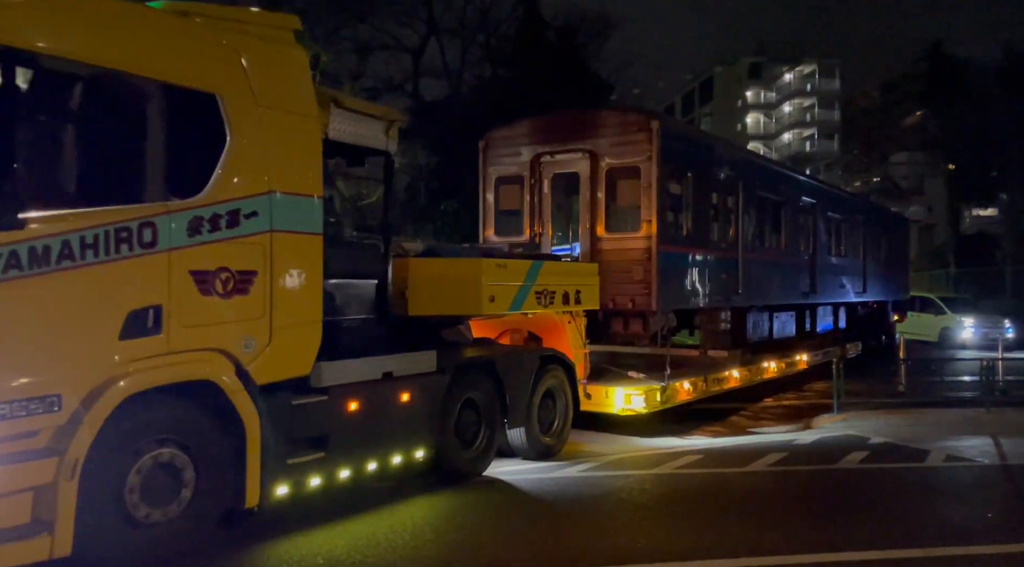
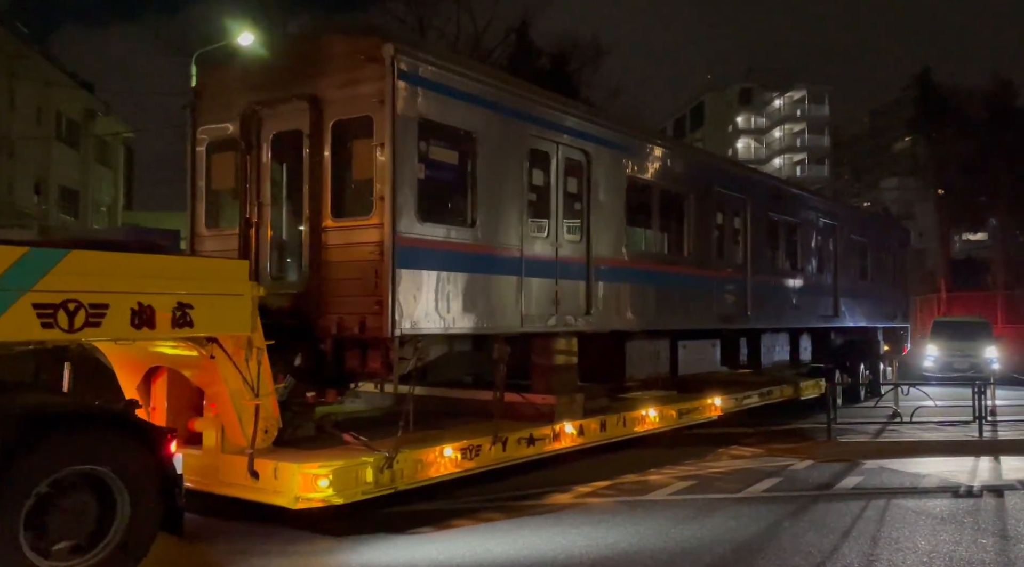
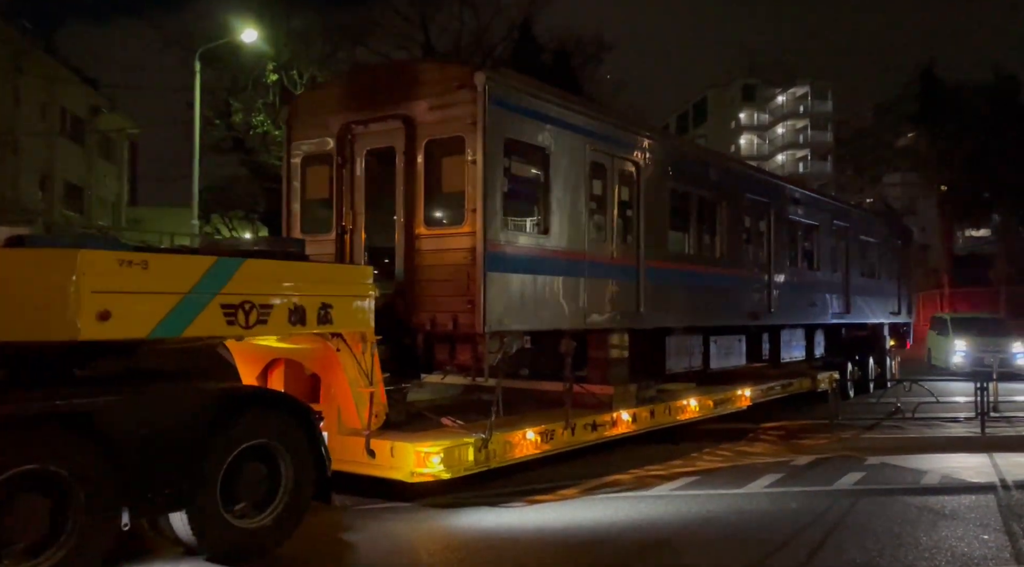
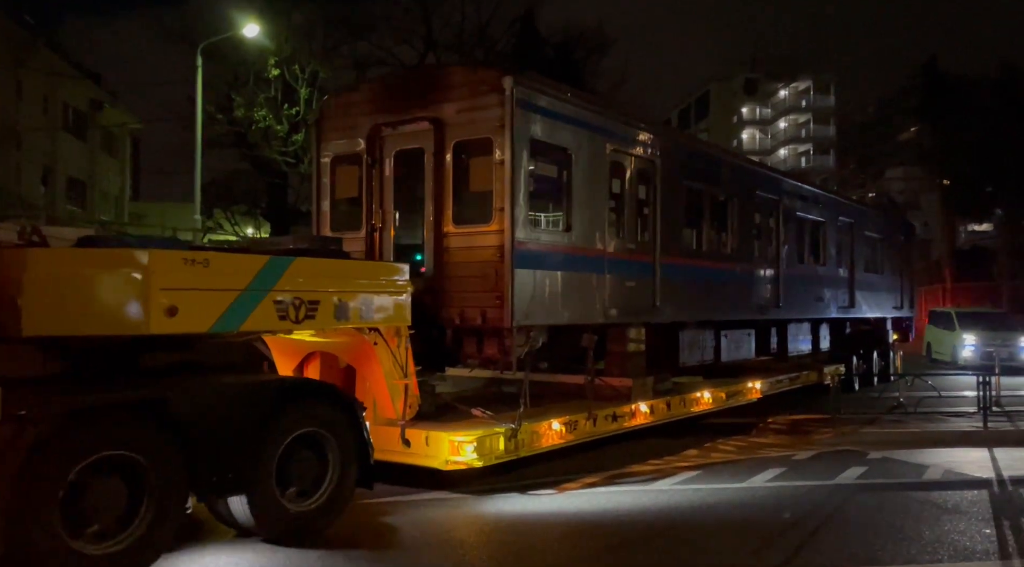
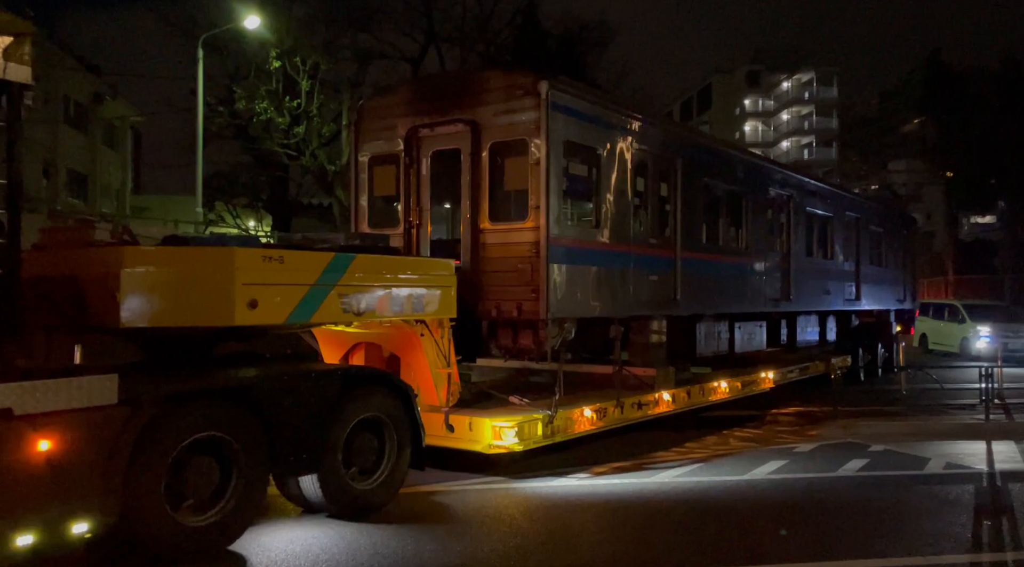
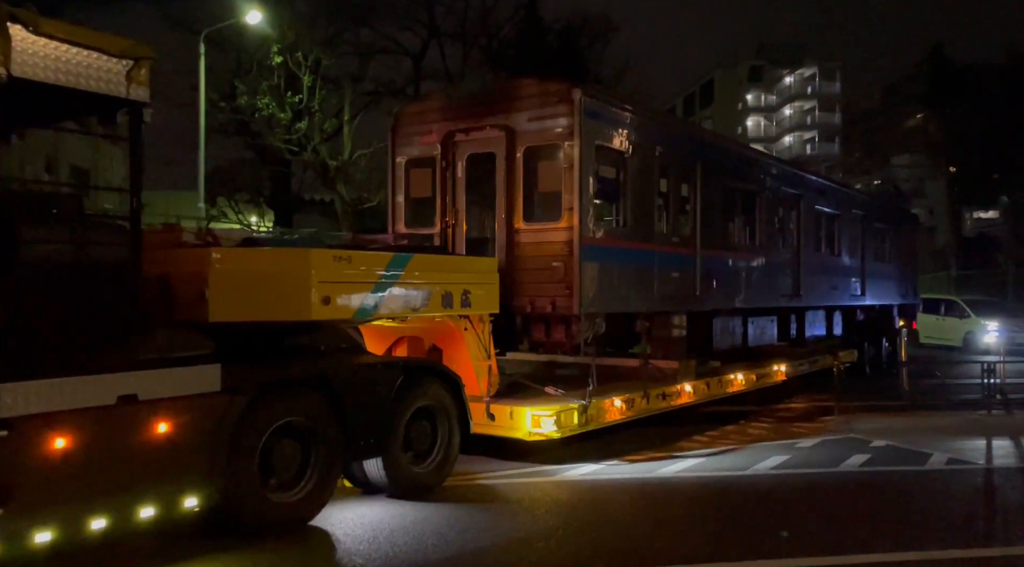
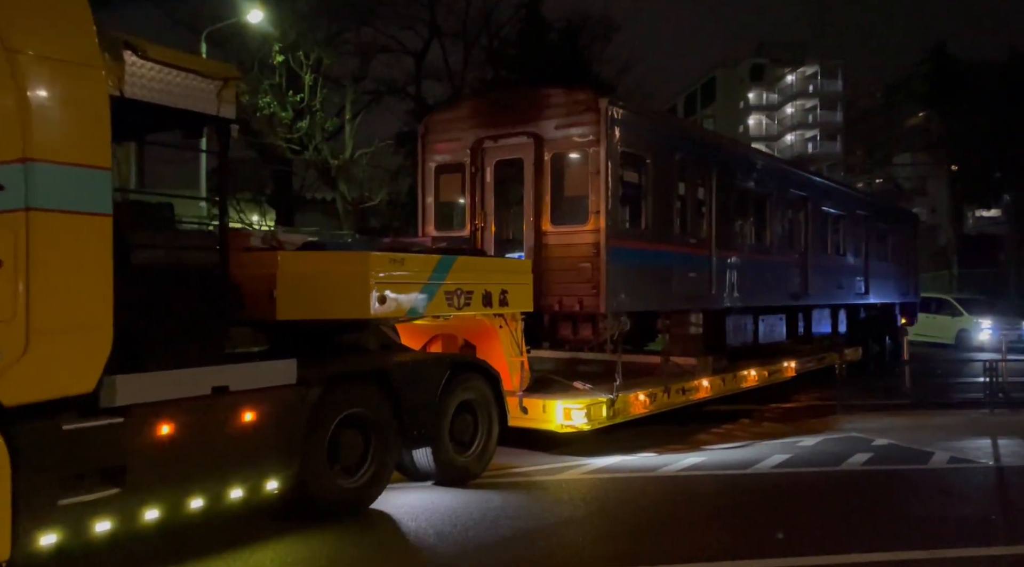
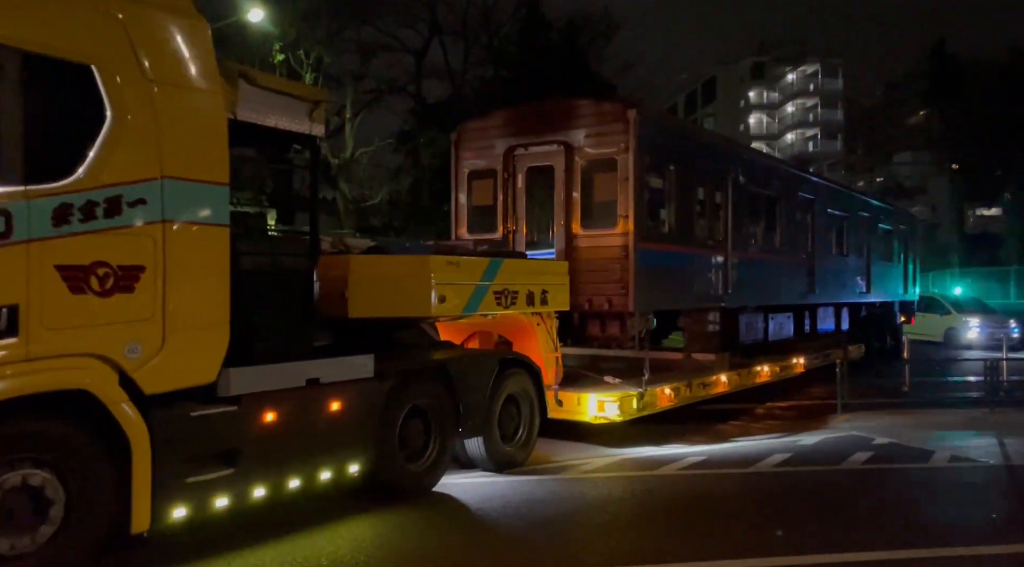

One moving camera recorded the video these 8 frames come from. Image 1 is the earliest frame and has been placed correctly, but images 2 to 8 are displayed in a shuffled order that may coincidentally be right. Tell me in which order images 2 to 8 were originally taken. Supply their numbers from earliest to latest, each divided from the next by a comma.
8, 7, 6, 5, 4, 3, 2
